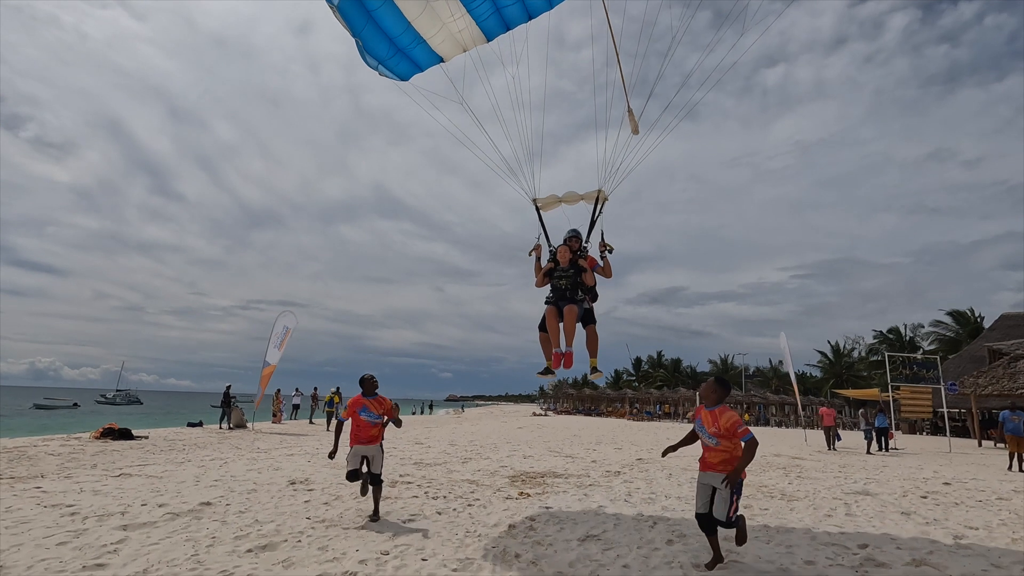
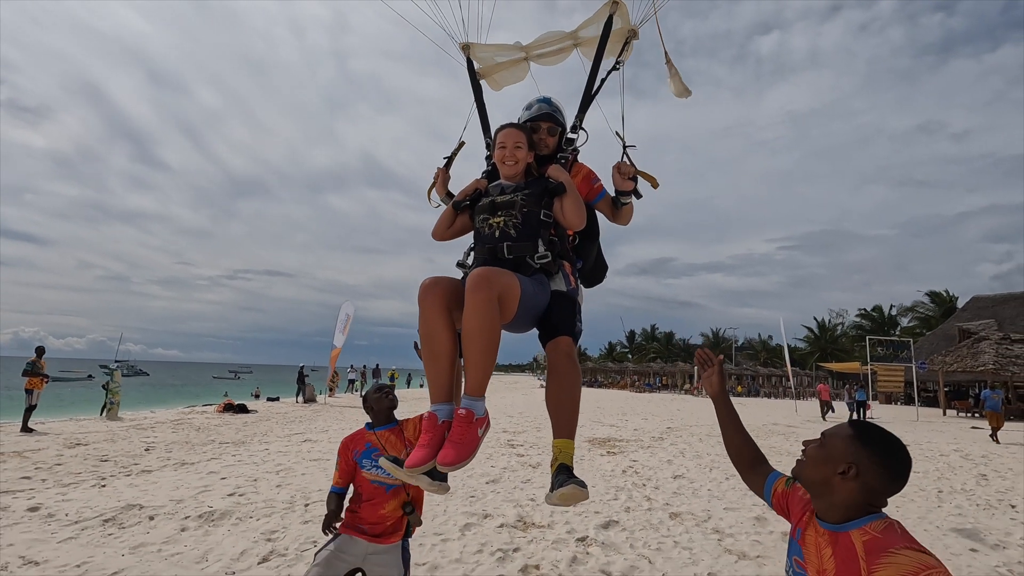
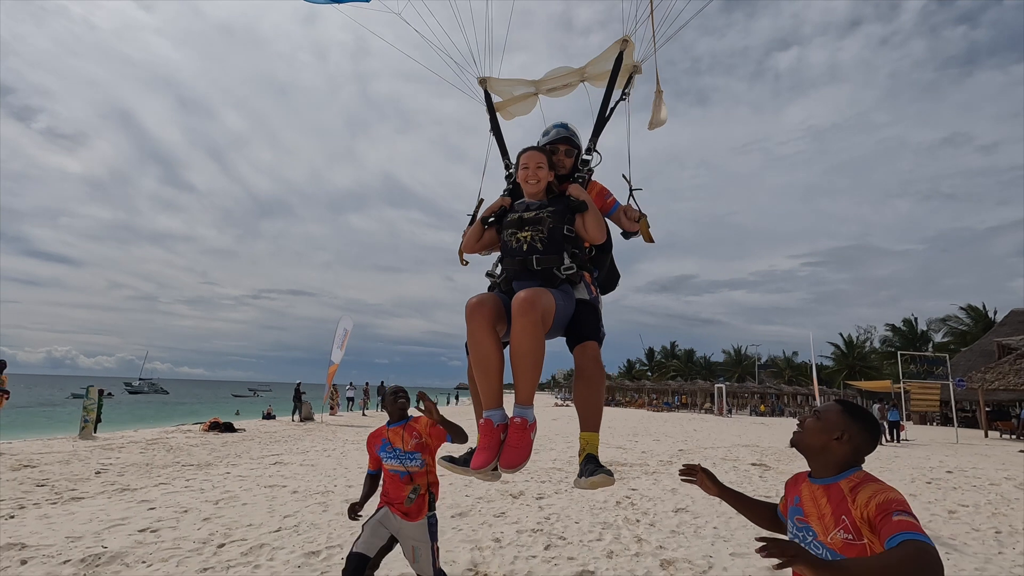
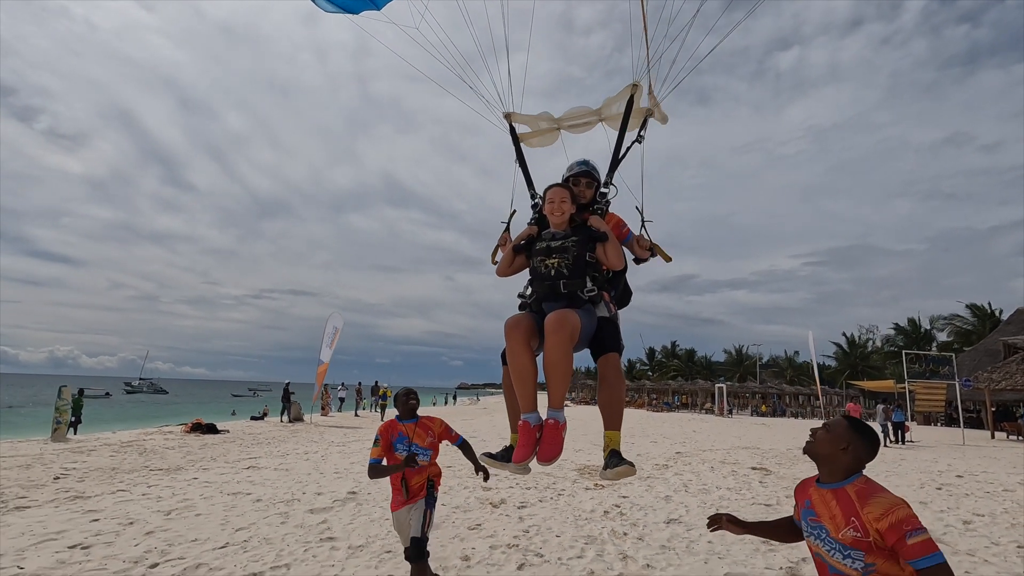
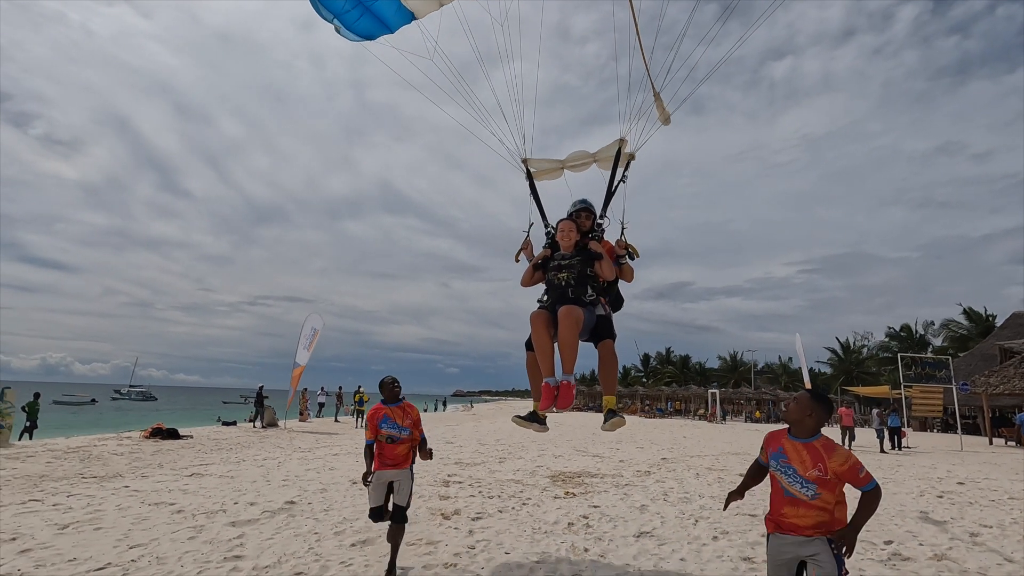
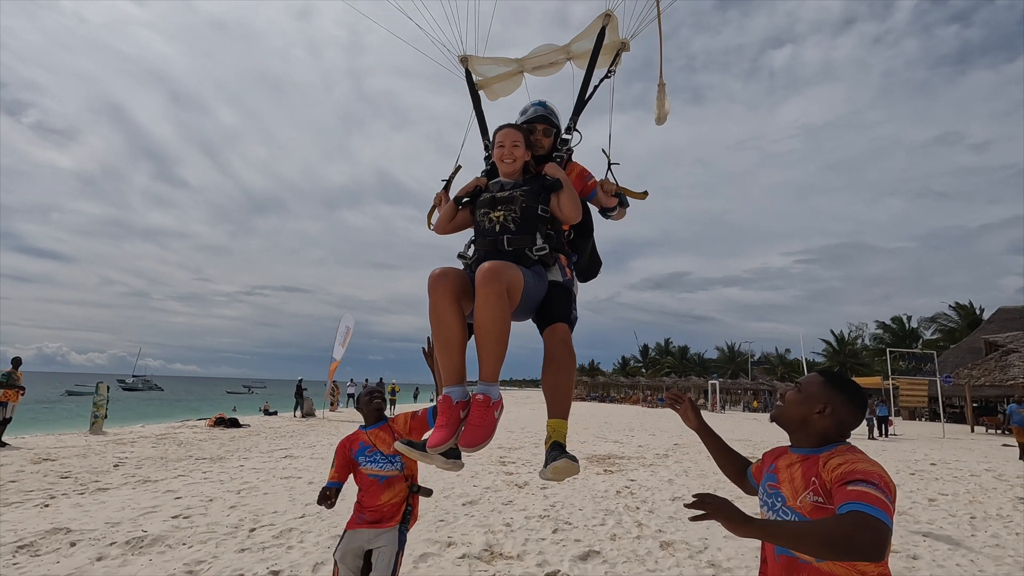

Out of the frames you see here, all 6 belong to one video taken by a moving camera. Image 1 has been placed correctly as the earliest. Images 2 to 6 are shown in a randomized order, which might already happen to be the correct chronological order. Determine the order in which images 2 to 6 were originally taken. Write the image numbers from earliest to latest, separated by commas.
5, 4, 3, 6, 2
